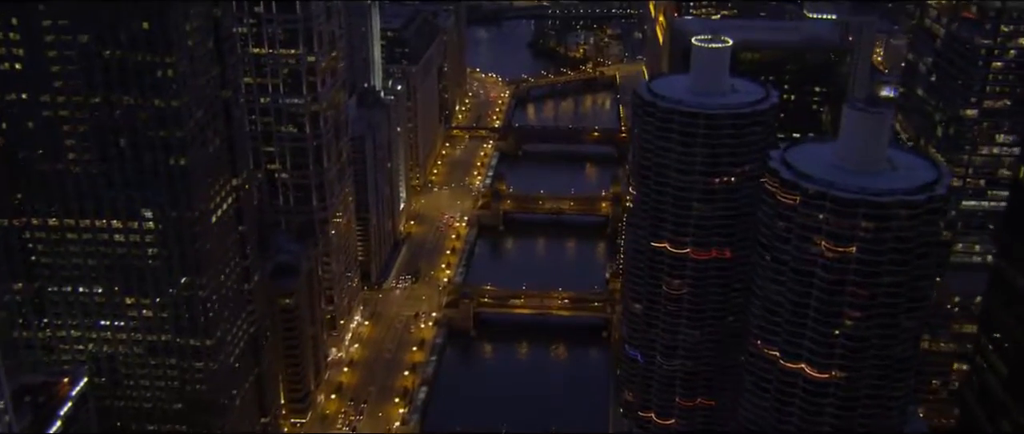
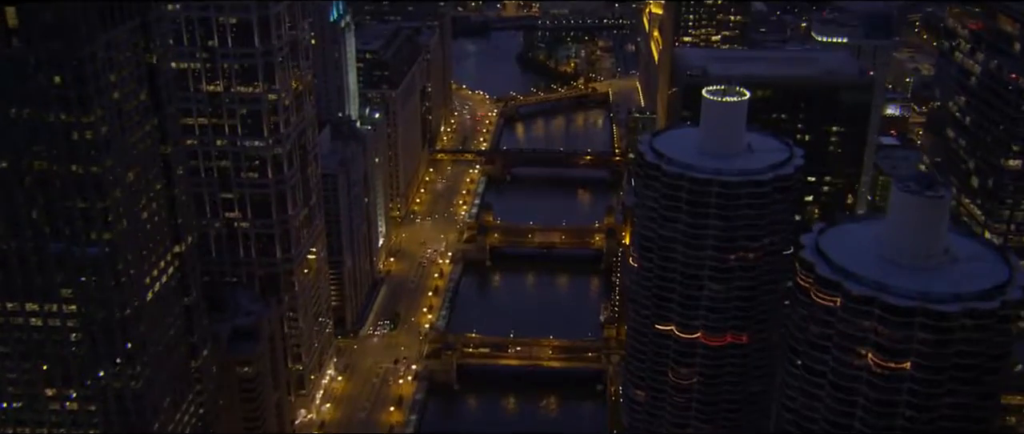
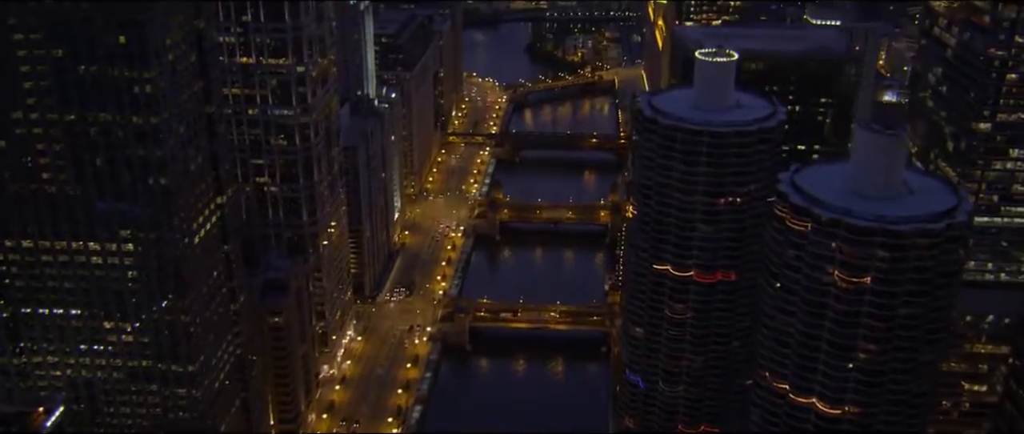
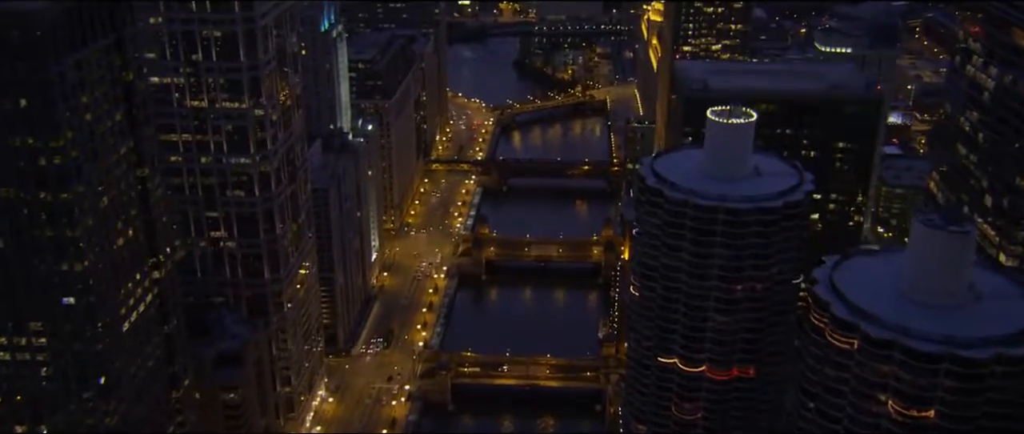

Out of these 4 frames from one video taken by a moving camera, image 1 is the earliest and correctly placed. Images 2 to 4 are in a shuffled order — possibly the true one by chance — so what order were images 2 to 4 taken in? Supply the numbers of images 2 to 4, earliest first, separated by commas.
3, 2, 4
